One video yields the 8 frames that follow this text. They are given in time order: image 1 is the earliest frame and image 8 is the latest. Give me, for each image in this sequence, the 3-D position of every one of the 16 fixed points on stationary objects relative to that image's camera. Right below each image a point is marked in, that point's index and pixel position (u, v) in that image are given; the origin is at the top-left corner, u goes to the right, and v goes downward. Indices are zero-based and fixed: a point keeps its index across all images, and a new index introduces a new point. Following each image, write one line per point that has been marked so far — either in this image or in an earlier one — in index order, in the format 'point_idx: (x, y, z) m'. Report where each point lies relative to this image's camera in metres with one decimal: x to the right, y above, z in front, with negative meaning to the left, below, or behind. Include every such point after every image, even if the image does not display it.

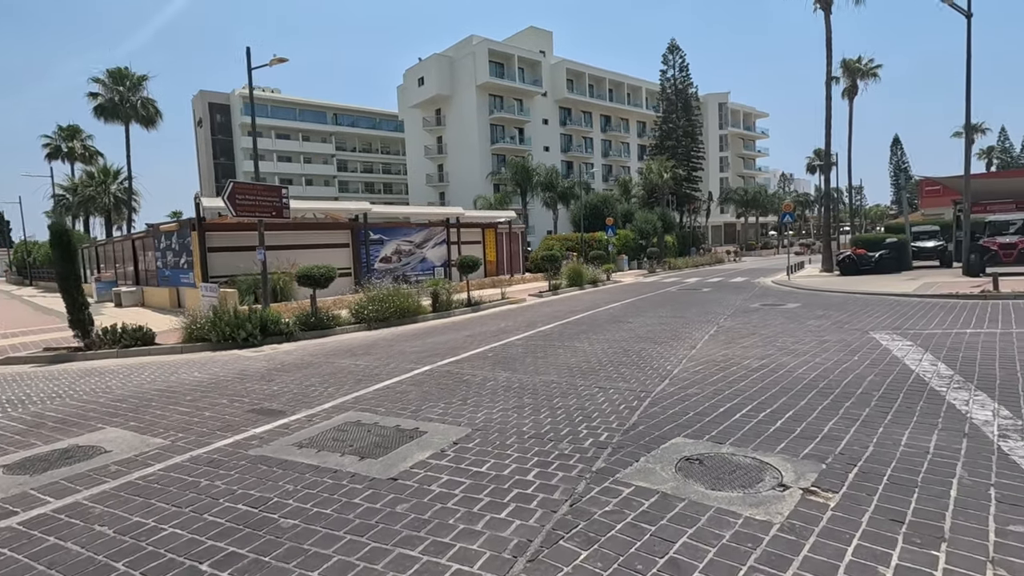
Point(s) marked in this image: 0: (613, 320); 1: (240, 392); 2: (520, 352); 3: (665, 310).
0: (+2.7, -0.9, +14.5) m
1: (-4.1, -1.6, +8.0) m
2: (+0.2, -1.2, +10.2) m
3: (+4.8, -0.7, +16.6) m
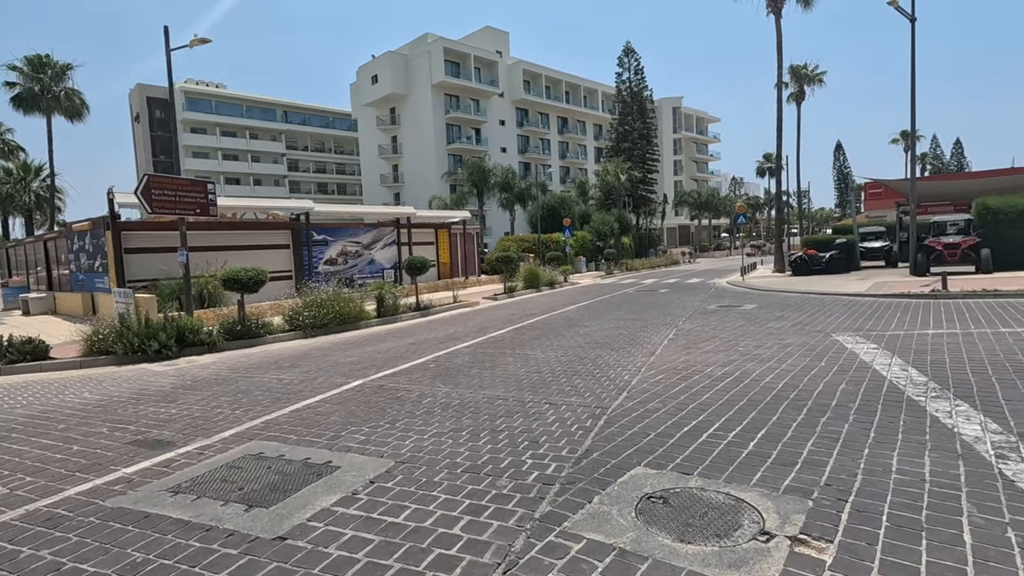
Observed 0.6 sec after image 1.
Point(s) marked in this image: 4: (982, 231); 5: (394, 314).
0: (+1.4, -0.9, +13.8) m
1: (-4.8, -1.6, +6.8) m
2: (-0.8, -1.3, +9.3) m
3: (+3.3, -0.7, +16.0) m
4: (+17.6, +2.2, +20.1) m
5: (-3.6, -0.8, +16.1) m
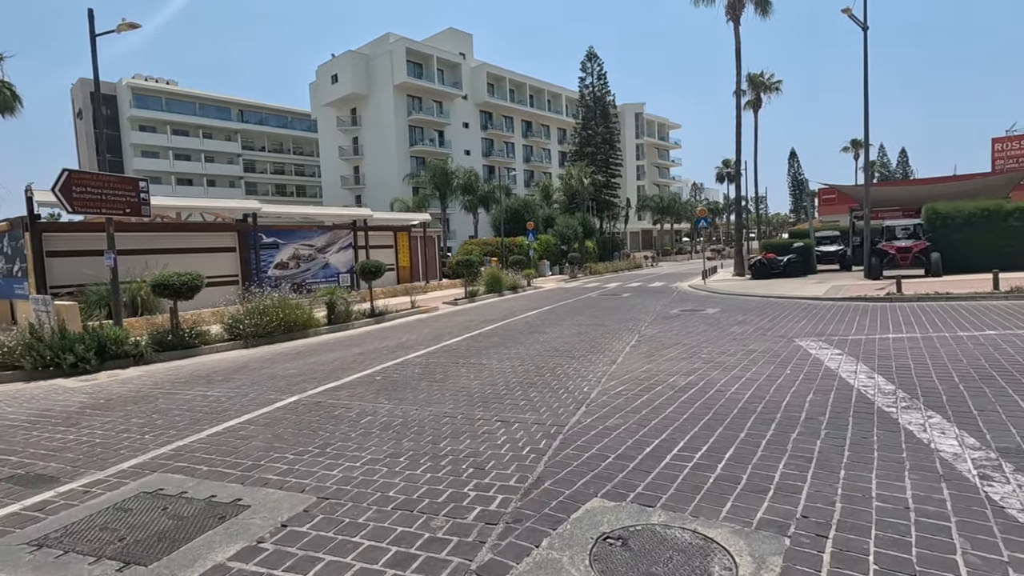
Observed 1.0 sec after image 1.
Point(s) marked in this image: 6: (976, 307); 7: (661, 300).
0: (+0.4, -1.1, +13.2) m
1: (-5.4, -1.7, +5.8) m
2: (-1.5, -1.4, +8.6) m
3: (+2.1, -0.9, +15.6) m
4: (+16.1, +2.1, +20.6) m
5: (-4.8, -0.9, +15.3) m
6: (+11.4, -0.5, +13.2) m
7: (+5.5, -0.5, +19.7) m
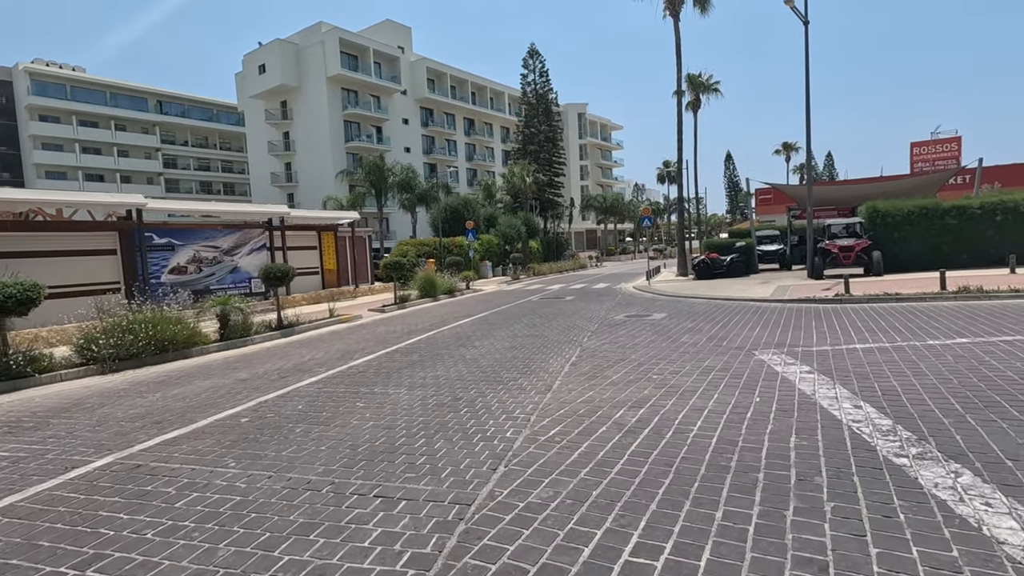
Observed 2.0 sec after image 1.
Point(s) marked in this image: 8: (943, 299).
0: (-1.2, -1.2, +11.5) m
1: (-6.3, -1.9, +3.6) m
2: (-2.7, -1.5, +6.7) m
3: (+0.3, -1.0, +14.0) m
4: (+13.7, +2.1, +20.3) m
5: (-6.5, -1.2, +13.0) m
6: (+9.7, -0.5, +12.5) m
7: (+3.2, -0.5, +18.4) m
8: (+11.1, -0.3, +13.8) m
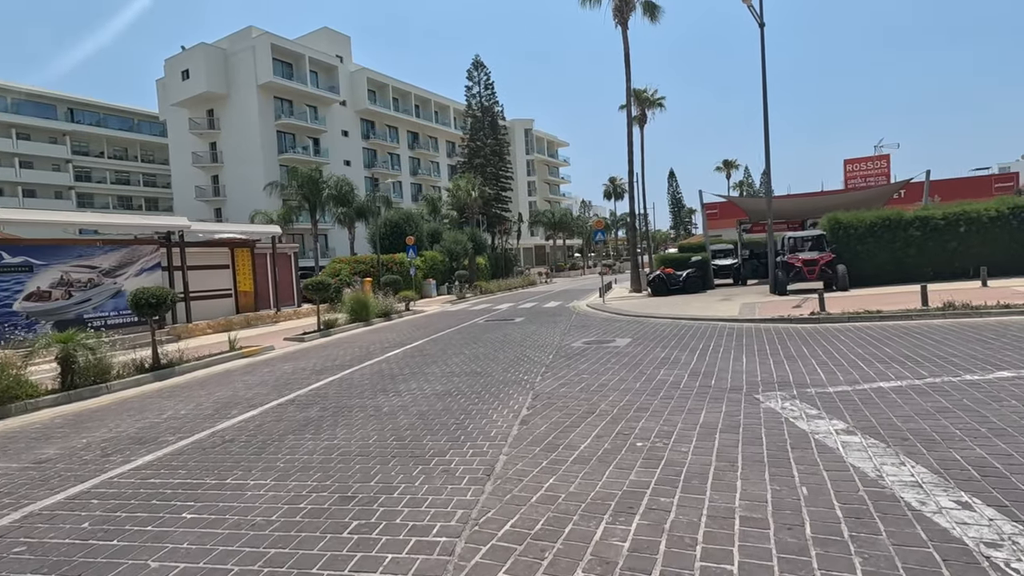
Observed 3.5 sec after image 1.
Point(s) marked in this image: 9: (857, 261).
0: (-2.3, -1.7, +9.0) m
1: (-6.6, -2.2, +0.6) m
2: (-3.3, -1.9, +4.1) m
3: (-1.1, -1.5, +11.6) m
4: (+11.6, +1.5, +19.3) m
5: (-7.8, -1.7, +10.0) m
6: (+8.5, -0.8, +11.0) m
7: (+1.4, -1.2, +16.3) m
8: (+9.7, -0.7, +12.4) m
9: (+12.3, +1.0, +19.1) m
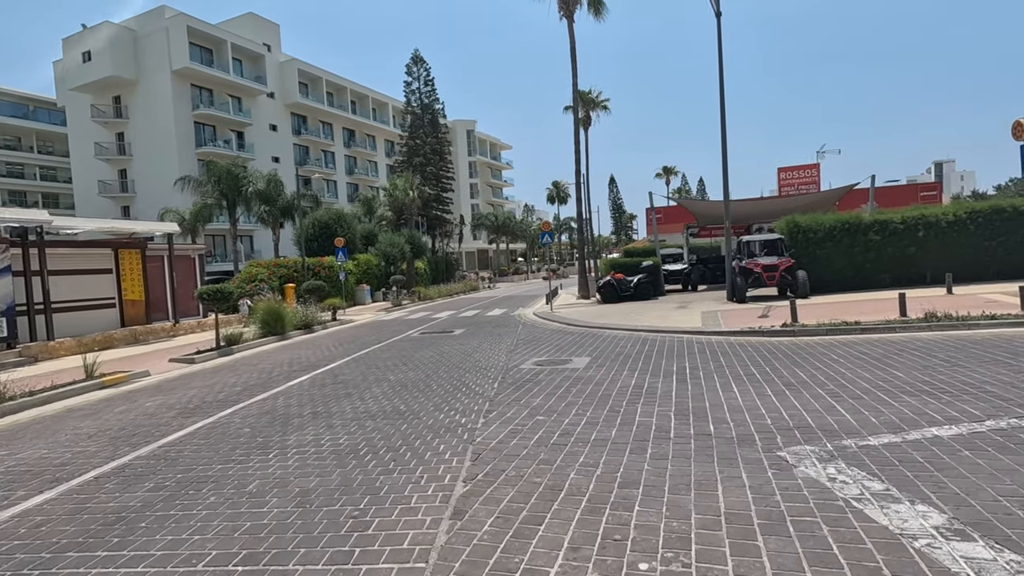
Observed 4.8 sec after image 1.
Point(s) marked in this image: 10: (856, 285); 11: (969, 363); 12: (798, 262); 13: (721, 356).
0: (-3.1, -1.9, +6.5) m
1: (-6.5, -2.3, -2.3) m
2: (-3.6, -2.0, +1.5) m
3: (-2.2, -1.7, +9.3) m
4: (+9.6, +1.3, +18.2) m
5: (-8.7, -1.9, +6.9) m
6: (+7.4, -1.0, +9.7) m
7: (-0.2, -1.4, +14.2) m
8: (+8.5, -0.9, +11.2) m
9: (+10.3, +0.7, +18.1) m
10: (+11.6, +0.1, +18.1) m
11: (+6.9, -1.1, +8.1) m
12: (+9.7, +0.9, +18.2) m
13: (+4.0, -1.3, +10.1) m
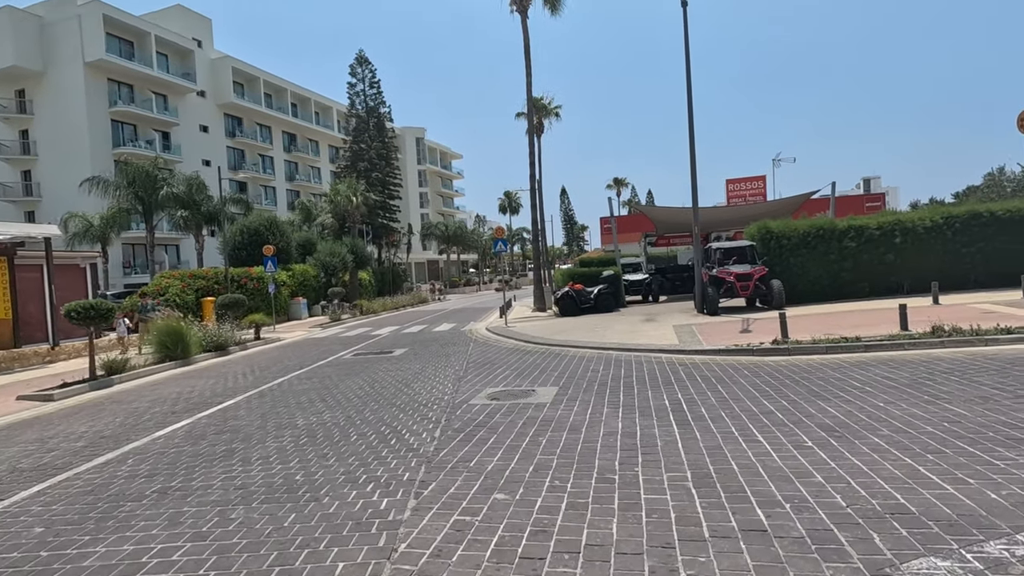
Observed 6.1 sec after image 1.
0: (-3.6, -2.0, +4.0) m
1: (-6.1, -2.3, -5.1) m
2: (-3.6, -2.1, -1.0) m
3: (-2.9, -1.9, +6.8) m
4: (+8.1, +1.0, +16.9) m
5: (-9.1, -2.1, +3.9) m
6: (+6.6, -1.2, +8.1) m
7: (-1.3, -1.7, +11.9) m
8: (+7.6, -1.1, +9.7) m
9: (+8.8, +0.4, +16.8) m
10: (+10.1, -0.2, +16.9) m
11: (+6.3, -1.2, +6.5) m
12: (+8.2, +0.5, +16.8) m
13: (+3.2, -1.5, +8.2) m
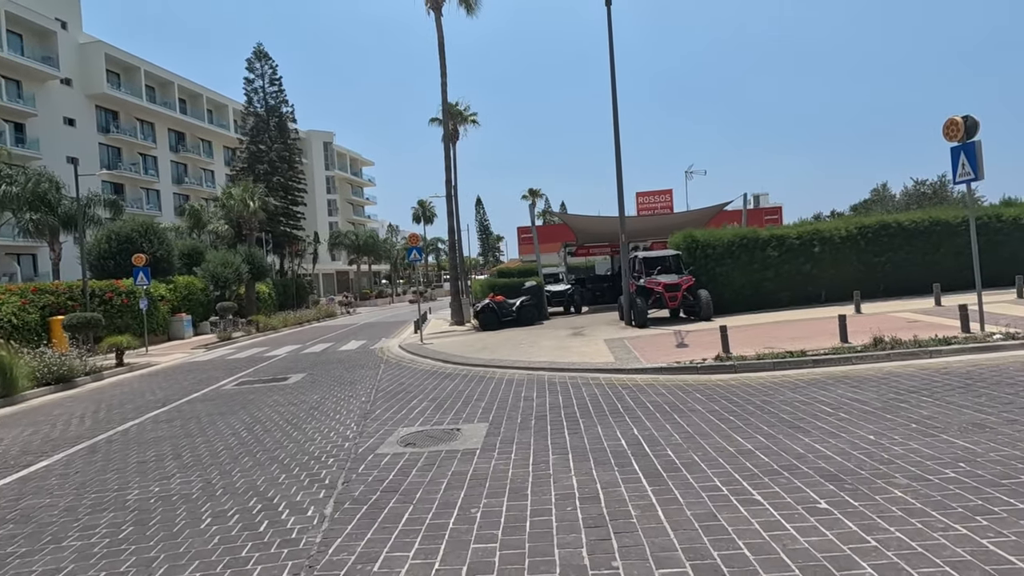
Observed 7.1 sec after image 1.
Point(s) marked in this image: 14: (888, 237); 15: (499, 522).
0: (-3.8, -2.1, +1.7) m
1: (-4.9, -2.3, -7.6) m
2: (-3.1, -2.1, -3.2) m
3: (-3.6, -2.1, +4.7) m
4: (+5.6, +0.6, +16.4) m
5: (-9.3, -2.3, +0.8) m
6: (+5.6, -1.3, +7.5) m
7: (-2.9, -2.0, +10.0) m
8: (+6.3, -1.2, +9.2) m
9: (+6.3, +0.1, +16.4) m
10: (+7.6, -0.5, +16.7) m
11: (+5.5, -1.4, +5.8) m
12: (+5.7, +0.2, +16.4) m
13: (+2.2, -1.7, +7.0) m
14: (+11.8, +1.6, +16.9) m
15: (-0.1, -1.9, +4.4) m
